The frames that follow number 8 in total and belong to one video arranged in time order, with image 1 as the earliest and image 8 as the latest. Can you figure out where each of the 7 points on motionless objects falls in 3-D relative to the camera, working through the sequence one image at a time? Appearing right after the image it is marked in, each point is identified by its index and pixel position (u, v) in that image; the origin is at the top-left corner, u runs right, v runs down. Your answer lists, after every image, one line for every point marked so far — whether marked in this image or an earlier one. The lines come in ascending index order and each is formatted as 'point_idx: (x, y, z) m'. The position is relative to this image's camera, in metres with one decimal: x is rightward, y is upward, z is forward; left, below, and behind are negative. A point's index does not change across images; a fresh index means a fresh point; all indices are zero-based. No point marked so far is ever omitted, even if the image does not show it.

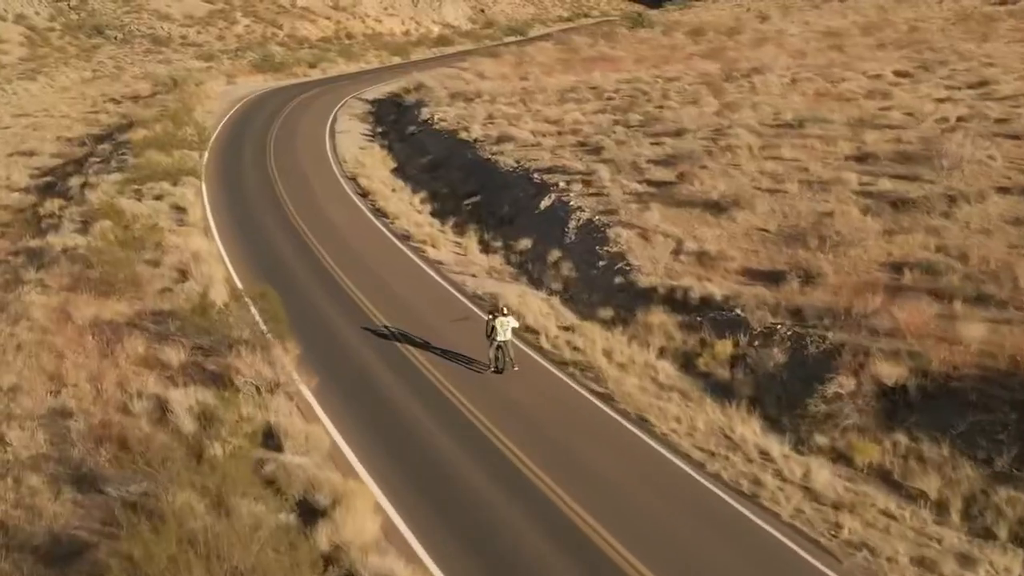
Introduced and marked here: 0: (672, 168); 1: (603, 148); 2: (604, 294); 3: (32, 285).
0: (+10.7, +7.9, +12.6) m
1: (+7.4, +10.5, +14.5) m
2: (+5.2, -0.5, +10.4) m
3: (-29.2, +0.4, +11.5) m
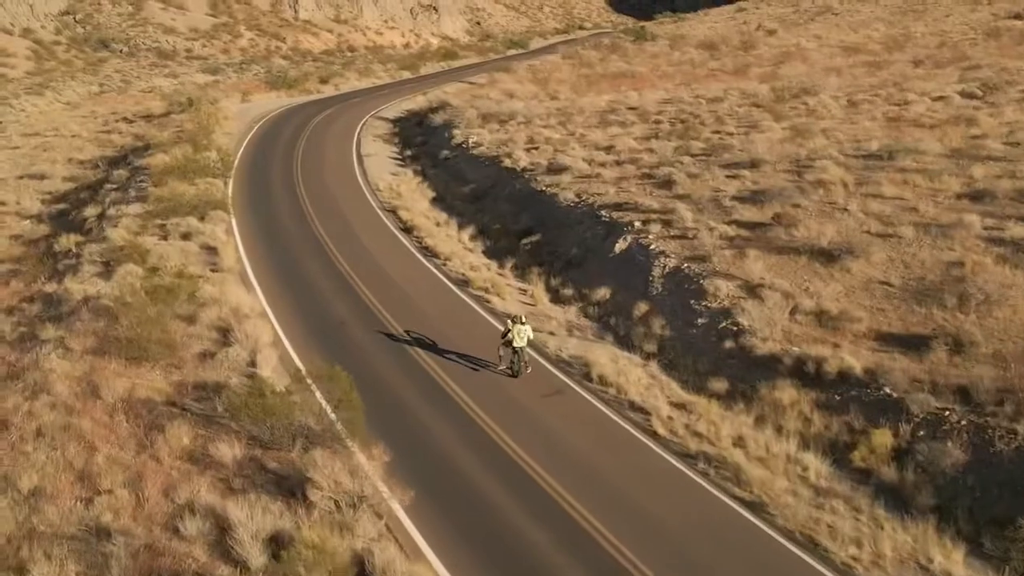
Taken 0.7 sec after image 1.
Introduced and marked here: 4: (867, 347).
0: (+15.1, +4.9, +11.5) m
1: (+11.8, +7.4, +13.4) m
2: (+9.6, -3.5, +9.1) m
3: (-24.7, -3.0, +10.2) m
4: (+17.0, -2.9, +9.1) m
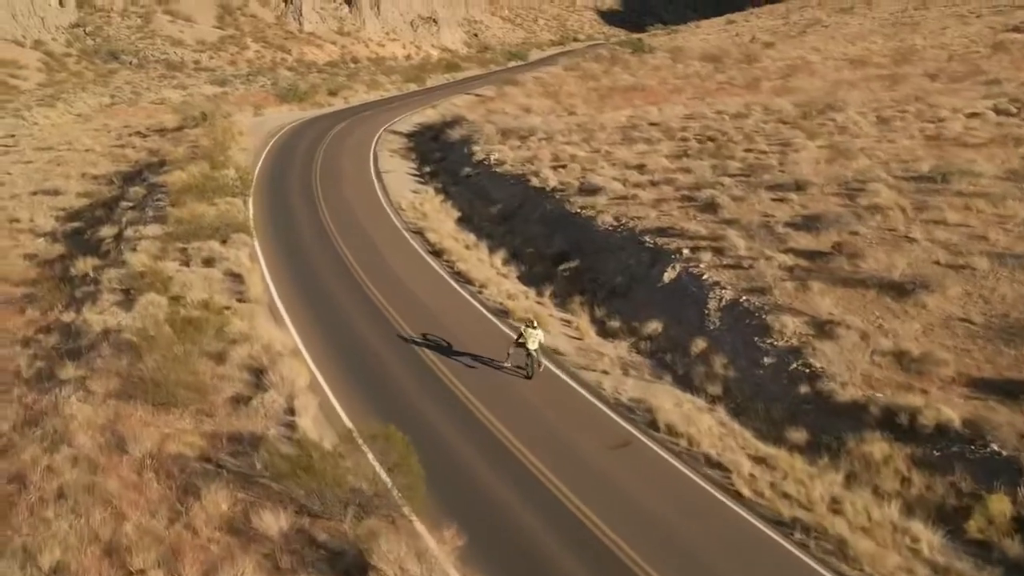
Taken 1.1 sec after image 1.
0: (+17.6, +3.1, +10.9) m
1: (+14.3, +5.5, +12.9) m
2: (+12.2, -5.3, +8.4) m
3: (-22.2, -4.9, +9.6) m
4: (+19.6, -4.6, +8.4) m
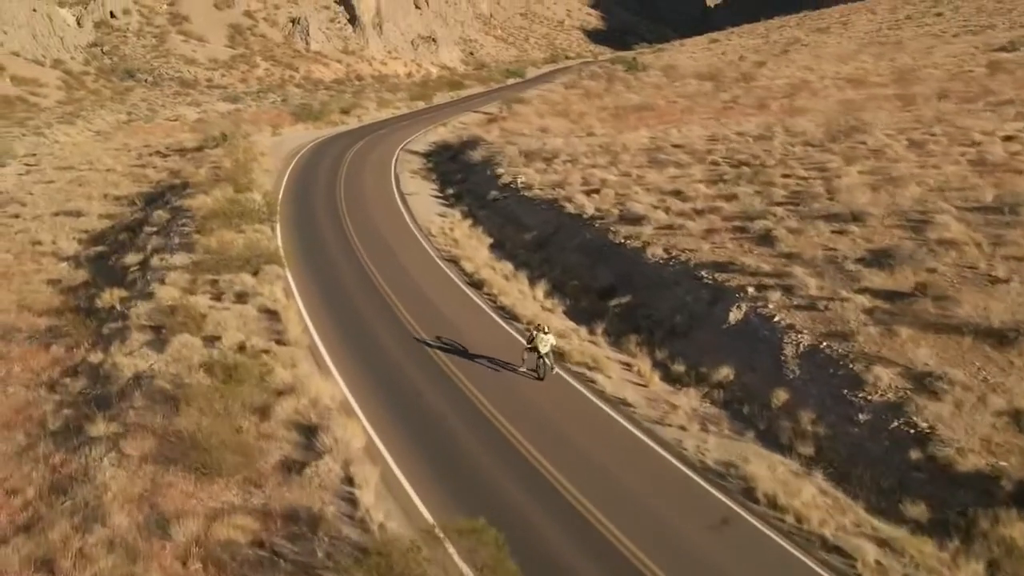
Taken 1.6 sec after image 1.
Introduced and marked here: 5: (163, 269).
0: (+20.7, +0.9, +10.4) m
1: (+17.3, +3.2, +12.5) m
2: (+15.3, -7.4, +7.6) m
3: (-19.1, -7.3, +8.8) m
4: (+22.7, -6.7, +7.6) m
5: (-30.8, +1.6, +16.7) m
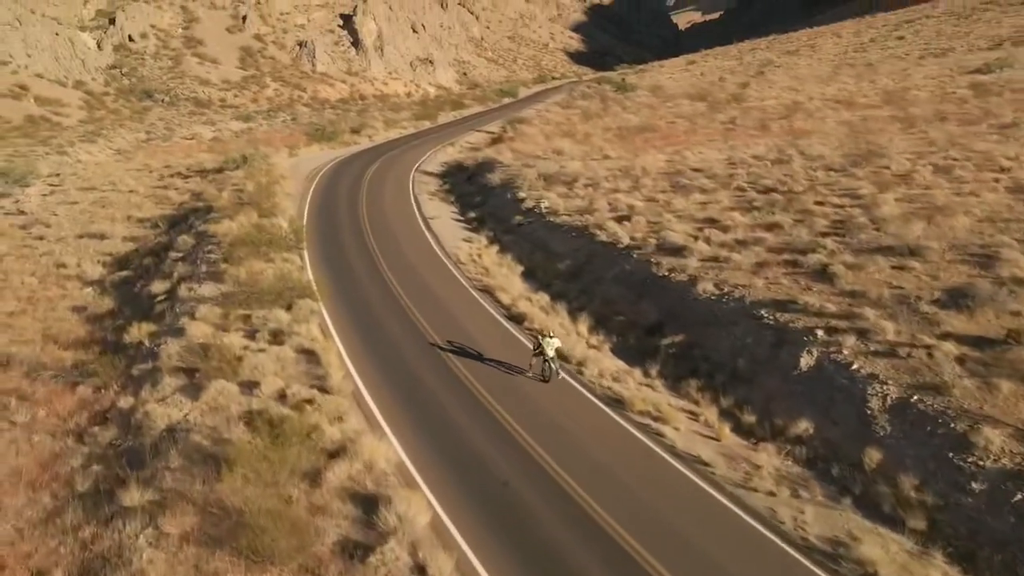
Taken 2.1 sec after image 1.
0: (+23.7, -1.3, +9.9) m
1: (+20.3, +0.9, +12.1) m
2: (+18.3, -9.5, +6.7) m
3: (-16.0, -9.7, +8.1) m
4: (+25.7, -8.7, +6.7) m
5: (-27.7, -1.2, +16.5) m
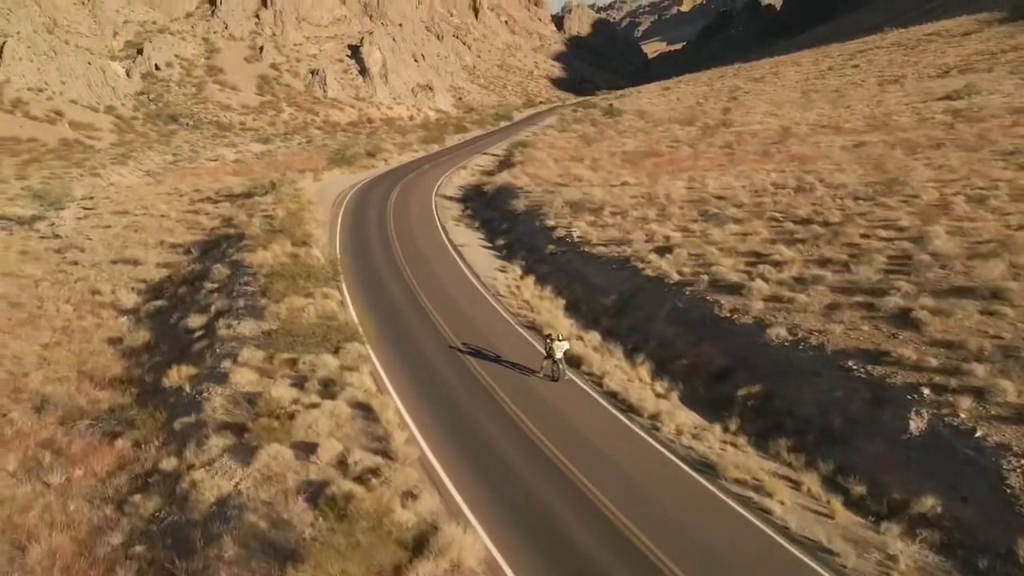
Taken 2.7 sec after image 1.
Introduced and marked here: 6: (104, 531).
0: (+27.5, -3.9, +9.1) m
1: (+24.2, -1.8, +11.5) m
2: (+22.1, -11.8, +5.4) m
3: (-12.2, -12.2, +7.2) m
4: (+29.5, -11.1, +5.4) m
5: (-23.9, -4.3, +16.2) m
6: (-20.4, -11.7, +9.3) m
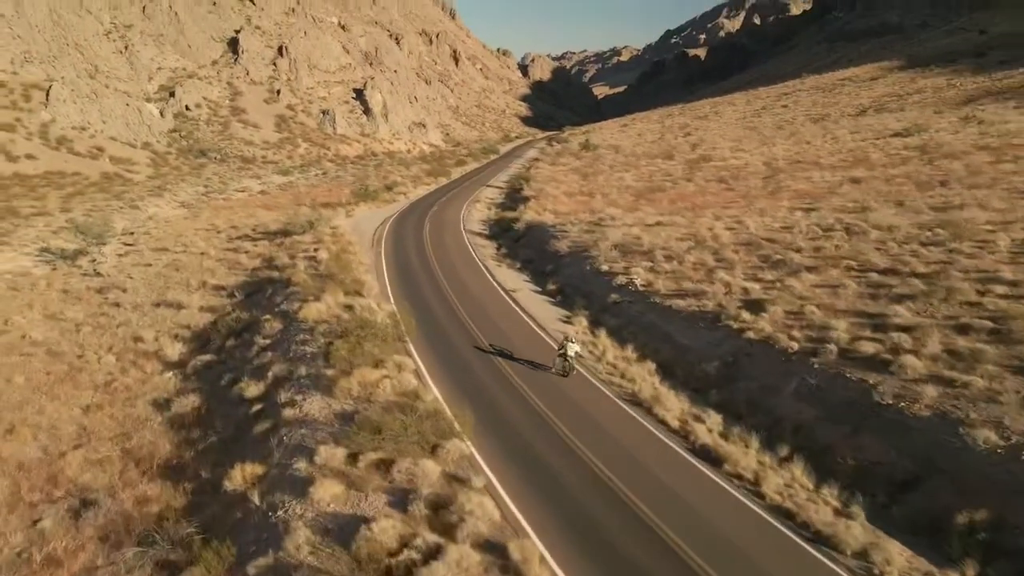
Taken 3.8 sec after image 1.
0: (+35.0, -8.1, +6.8) m
1: (+31.6, -6.4, +9.5) m
2: (+29.6, -15.6, +2.2) m
3: (-4.7, -16.5, +4.4) m
4: (+37.0, -14.7, +2.2) m
5: (-16.3, -10.0, +14.5) m
6: (-12.8, -16.5, +6.7) m
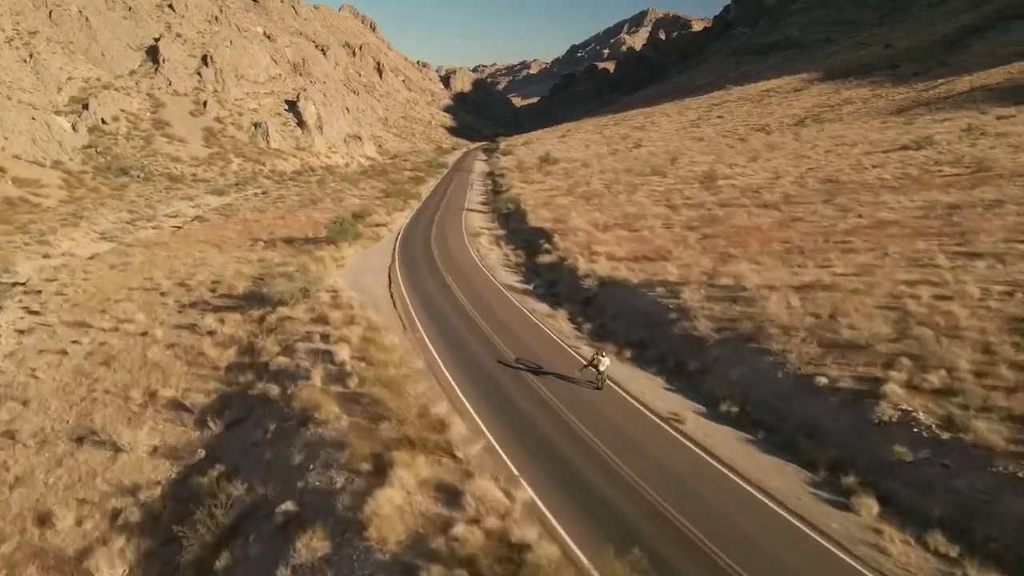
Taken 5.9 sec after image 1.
0: (+58.3, -18.0, -1.2) m
1: (+54.6, -16.8, +1.3) m
2: (+54.1, -25.9, -6.4) m
3: (+20.1, -30.6, -6.9) m
4: (+61.3, -24.2, -5.8) m
5: (+7.1, -25.8, +2.5) m
6: (+11.9, -31.5, -5.2) m
